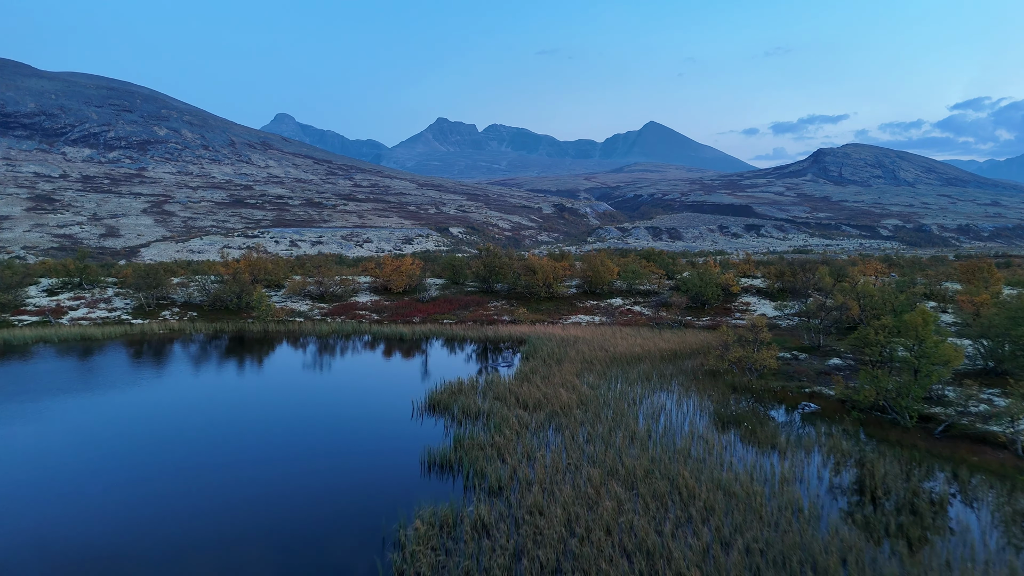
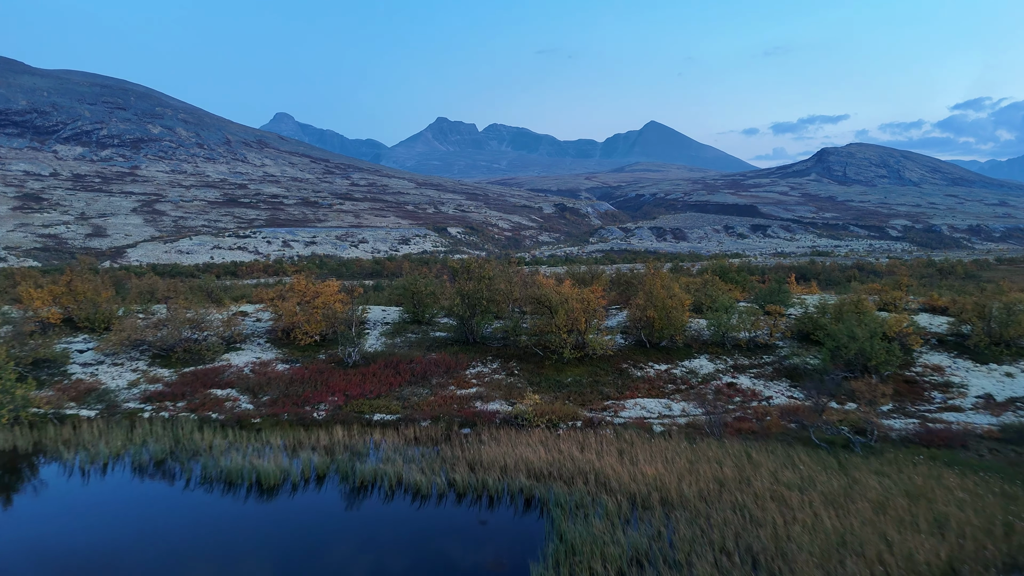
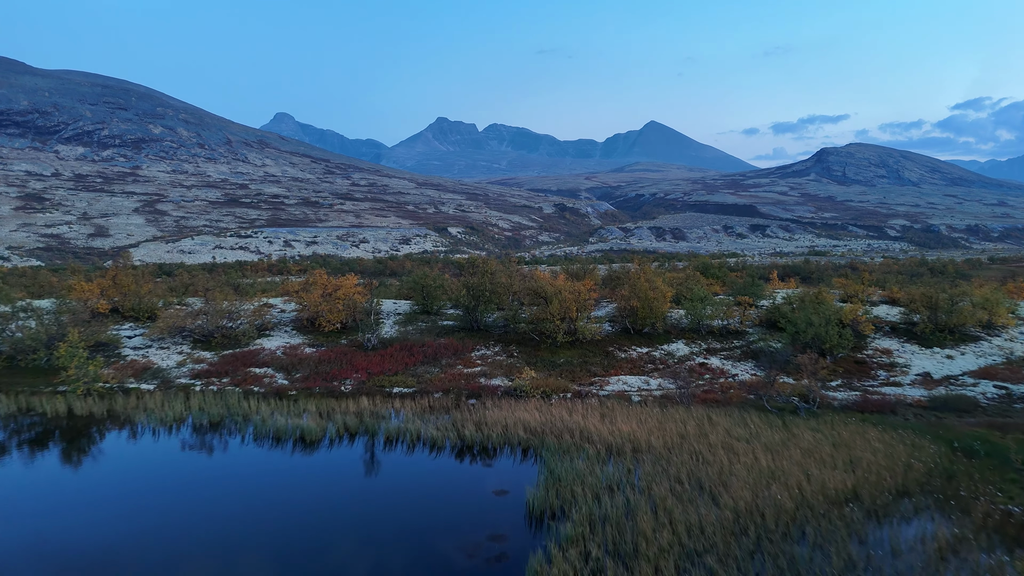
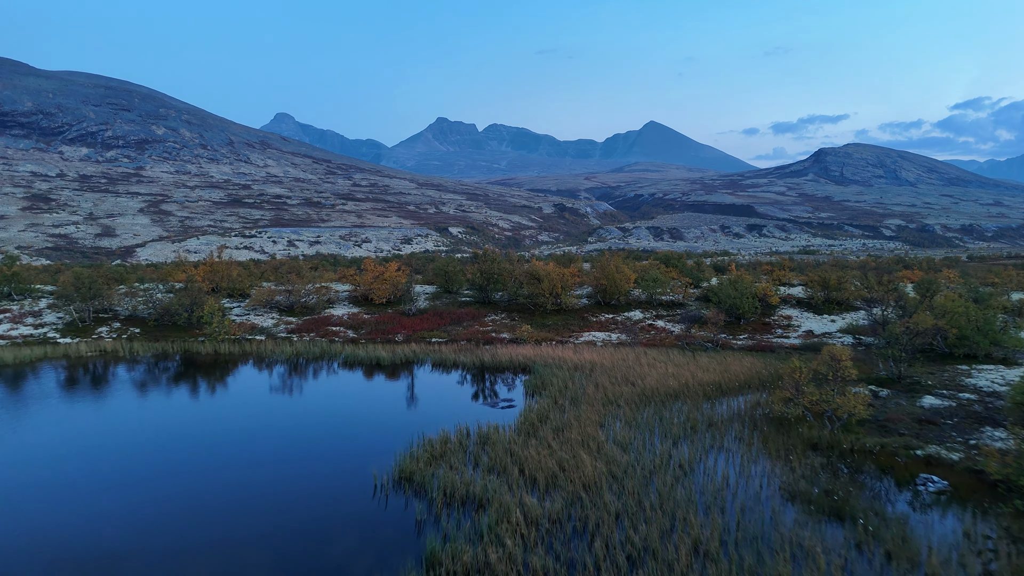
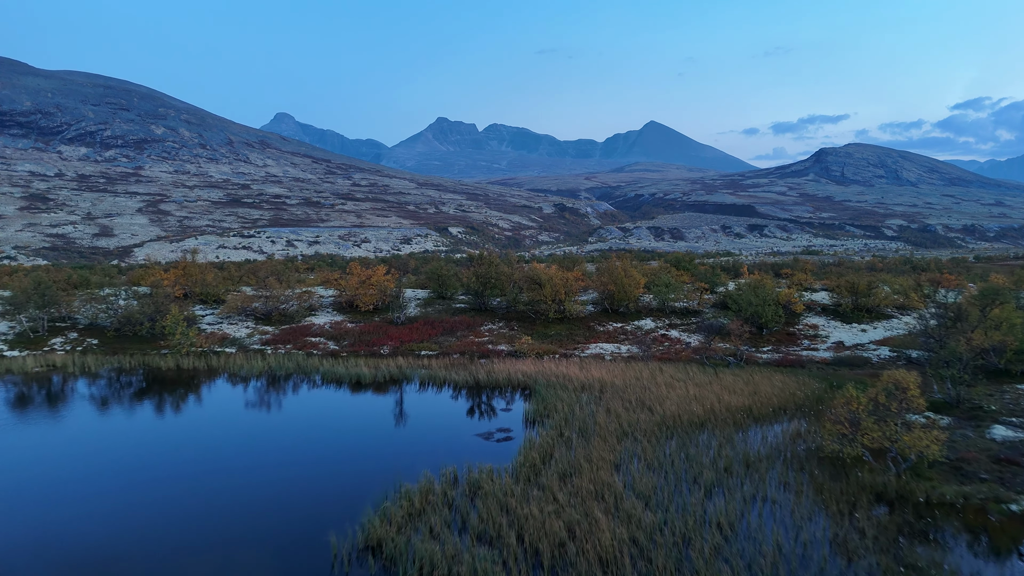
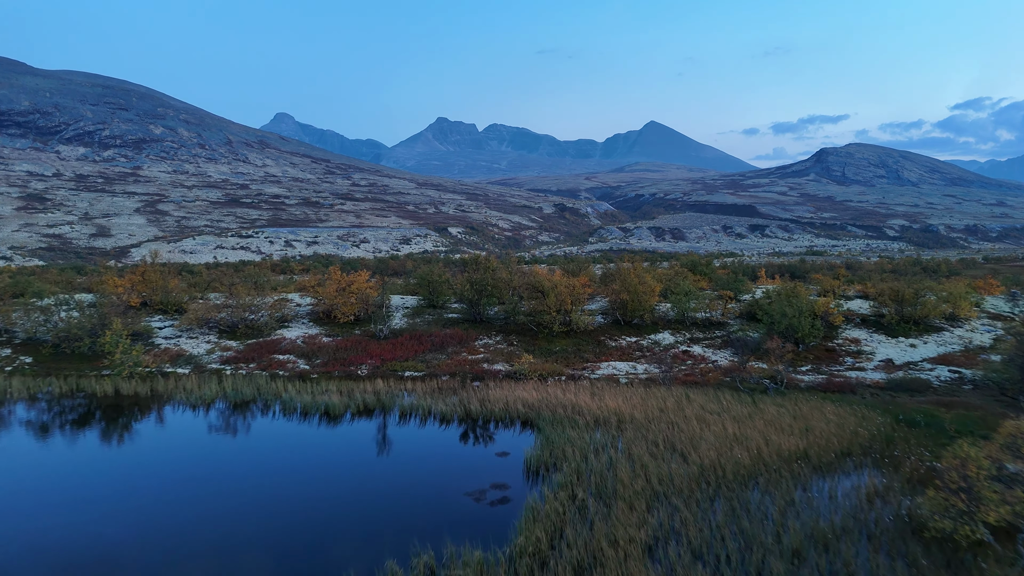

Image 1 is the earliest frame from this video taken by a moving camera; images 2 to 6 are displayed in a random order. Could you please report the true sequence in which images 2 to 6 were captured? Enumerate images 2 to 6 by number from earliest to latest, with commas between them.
4, 5, 6, 3, 2
